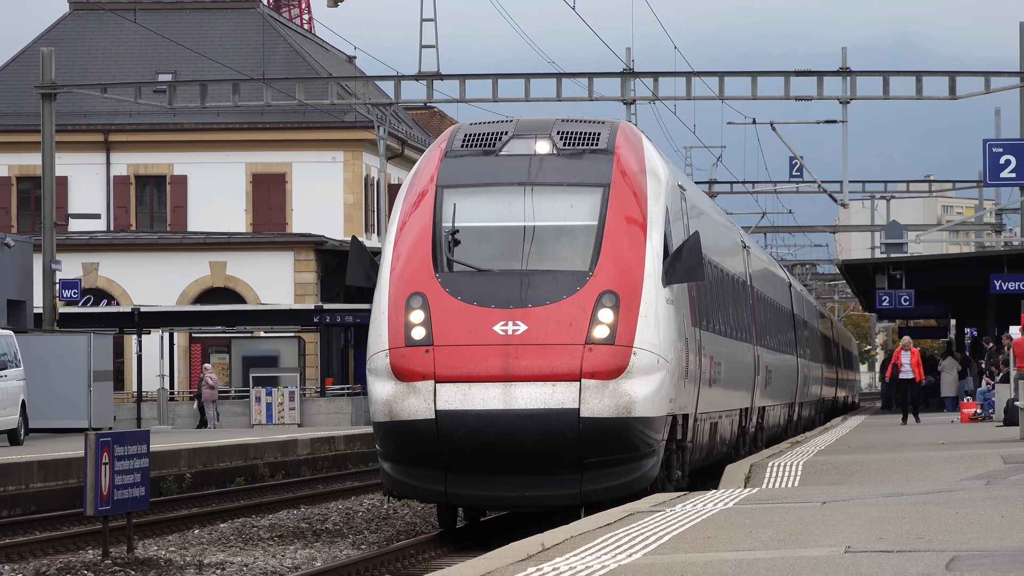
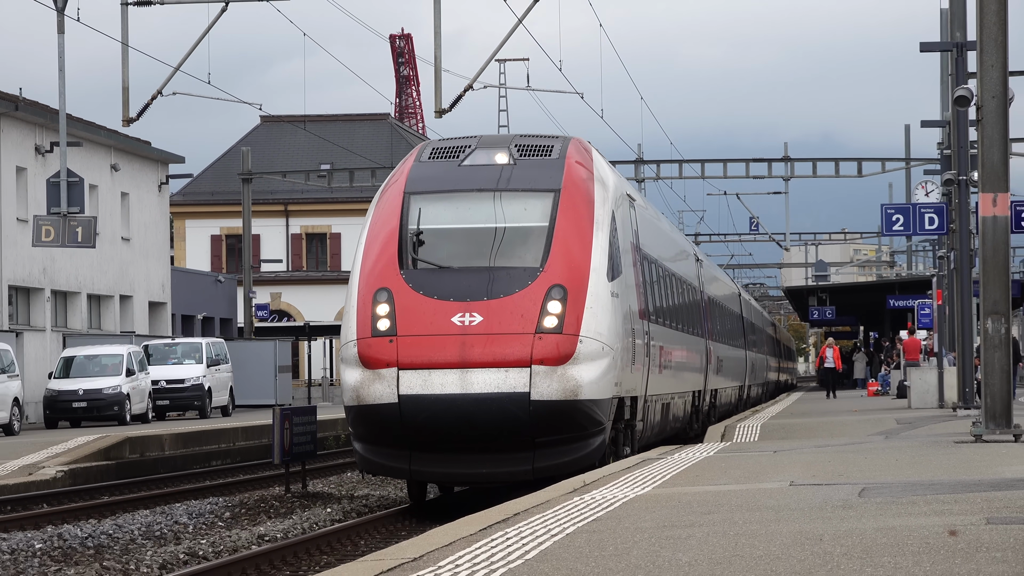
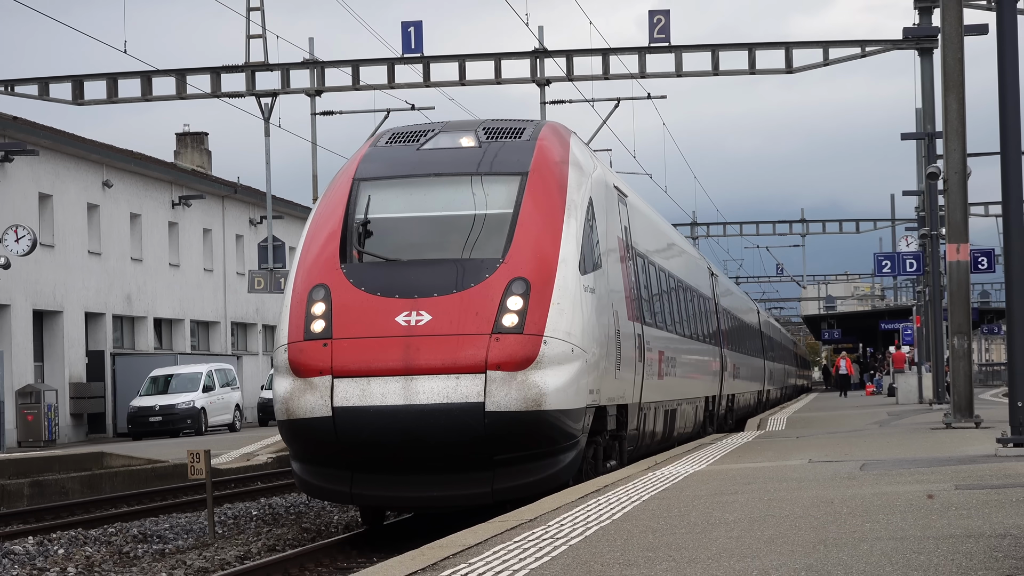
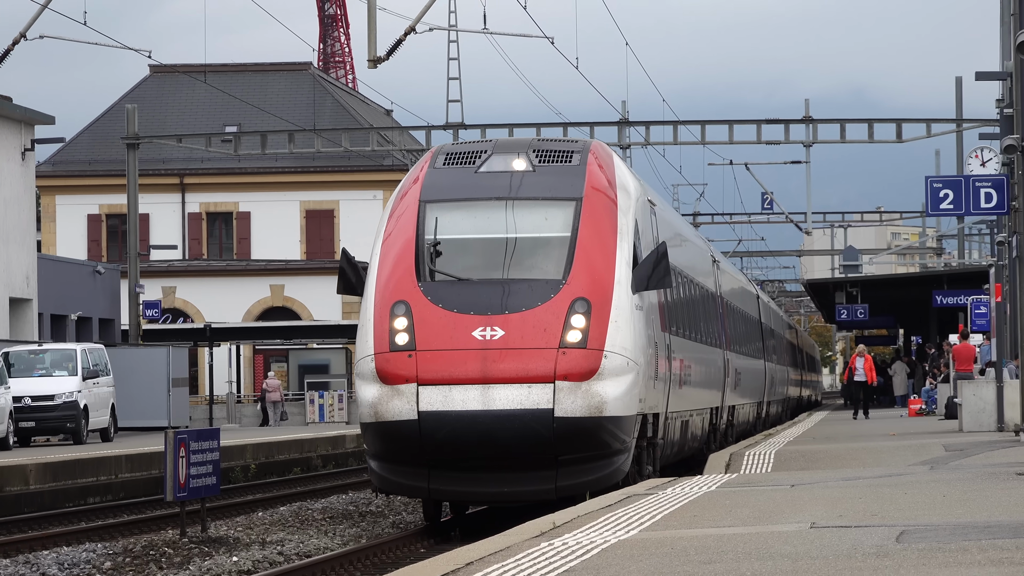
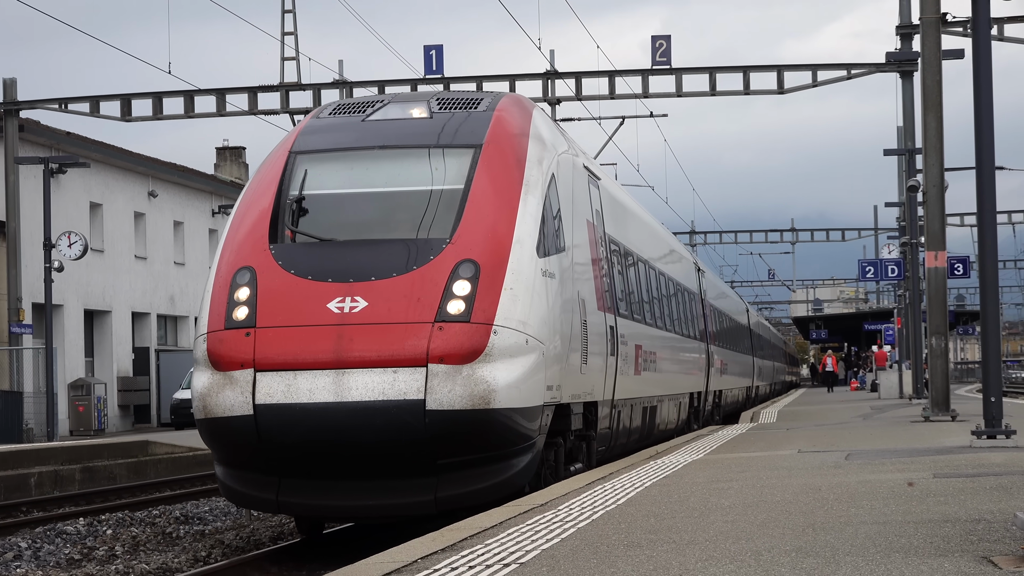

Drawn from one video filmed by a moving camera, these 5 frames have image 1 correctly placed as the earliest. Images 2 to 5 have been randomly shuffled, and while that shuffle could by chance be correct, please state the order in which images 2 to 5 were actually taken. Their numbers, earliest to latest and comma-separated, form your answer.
4, 2, 3, 5
